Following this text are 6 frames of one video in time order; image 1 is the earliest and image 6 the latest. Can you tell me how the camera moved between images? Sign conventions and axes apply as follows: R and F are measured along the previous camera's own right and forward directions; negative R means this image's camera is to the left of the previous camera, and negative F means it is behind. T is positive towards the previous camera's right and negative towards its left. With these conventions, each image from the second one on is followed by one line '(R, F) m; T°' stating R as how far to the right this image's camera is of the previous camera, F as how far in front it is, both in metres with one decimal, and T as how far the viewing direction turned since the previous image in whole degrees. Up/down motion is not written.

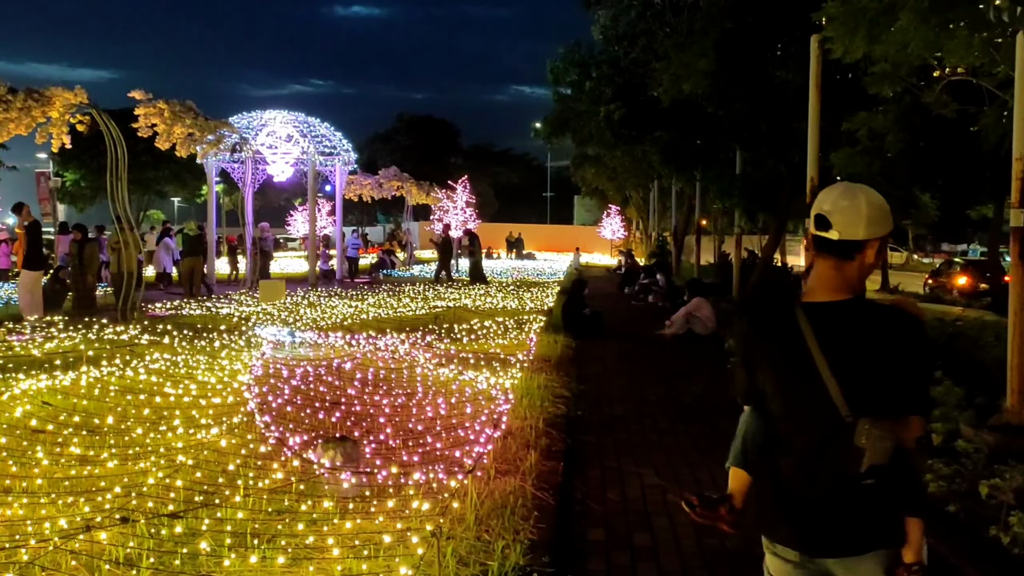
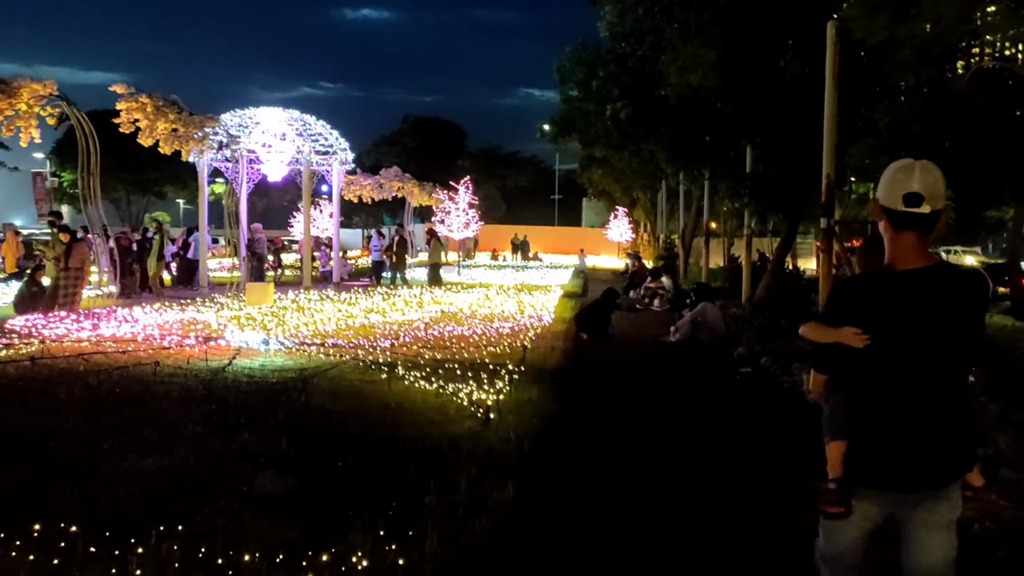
(+0.2, +0.8) m; -1°
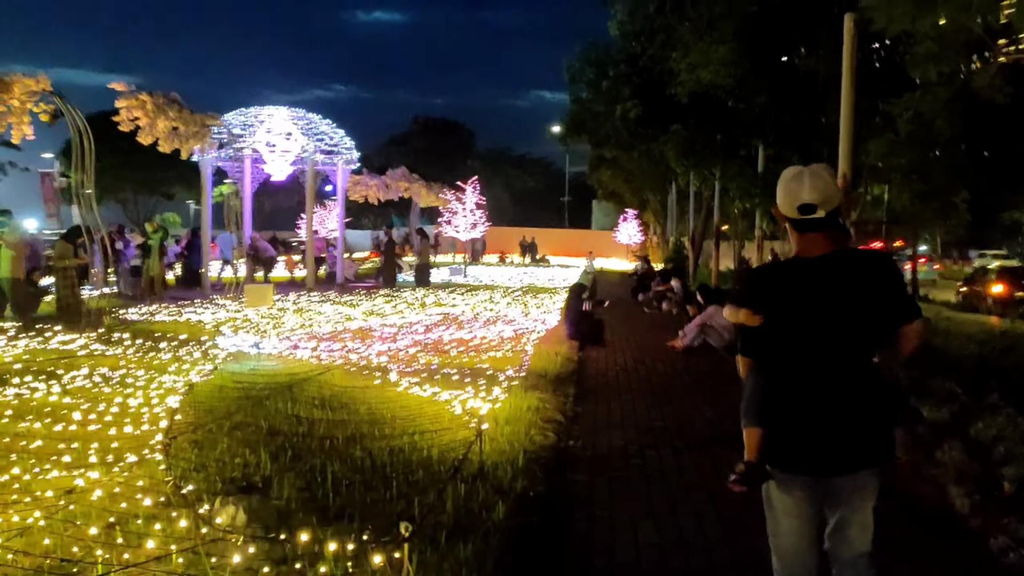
(+0.1, +0.4) m; -1°
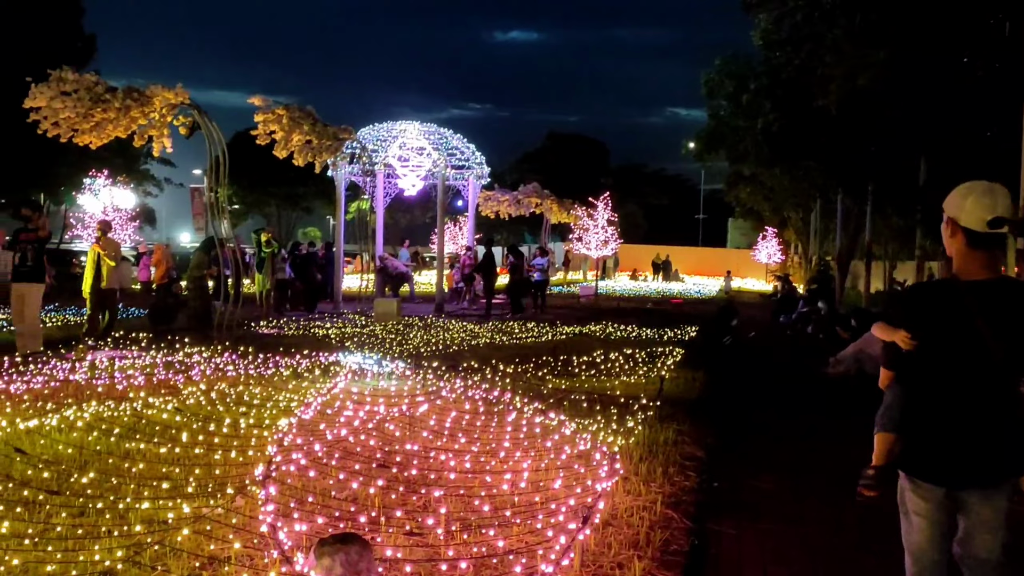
(0.0, +0.6) m; -8°
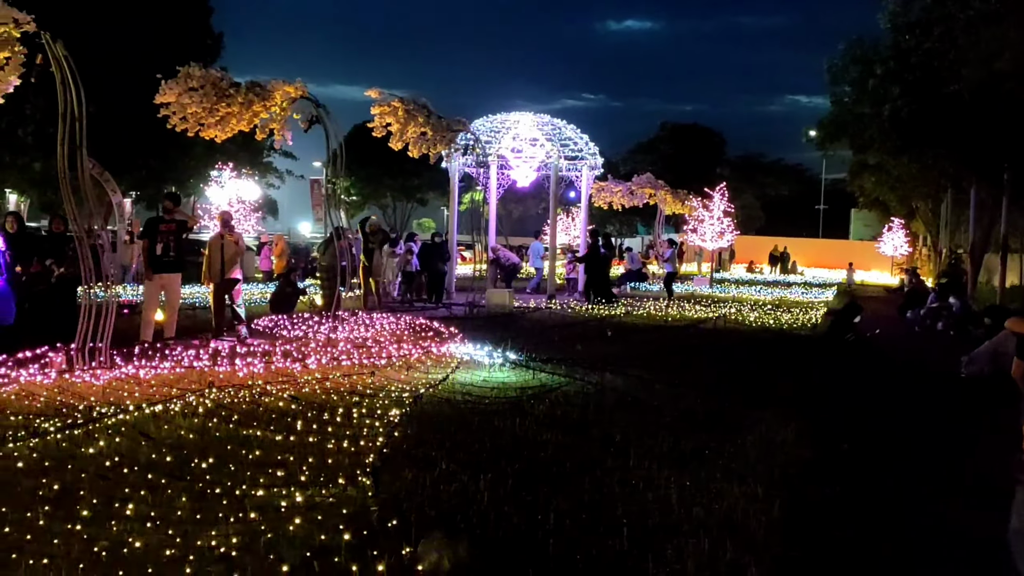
(0.0, +0.1) m; -7°
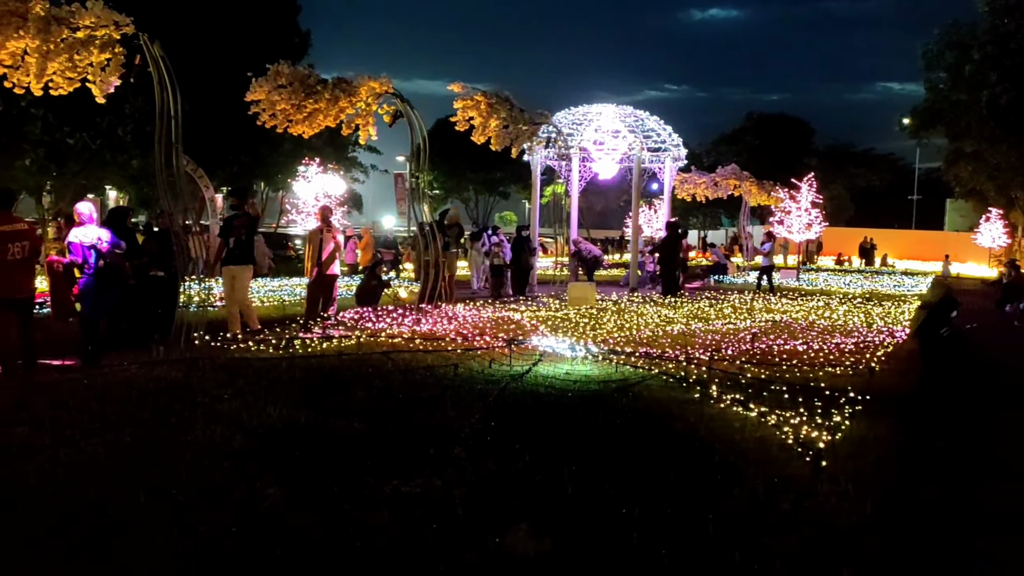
(0.0, 0.0) m; -5°
